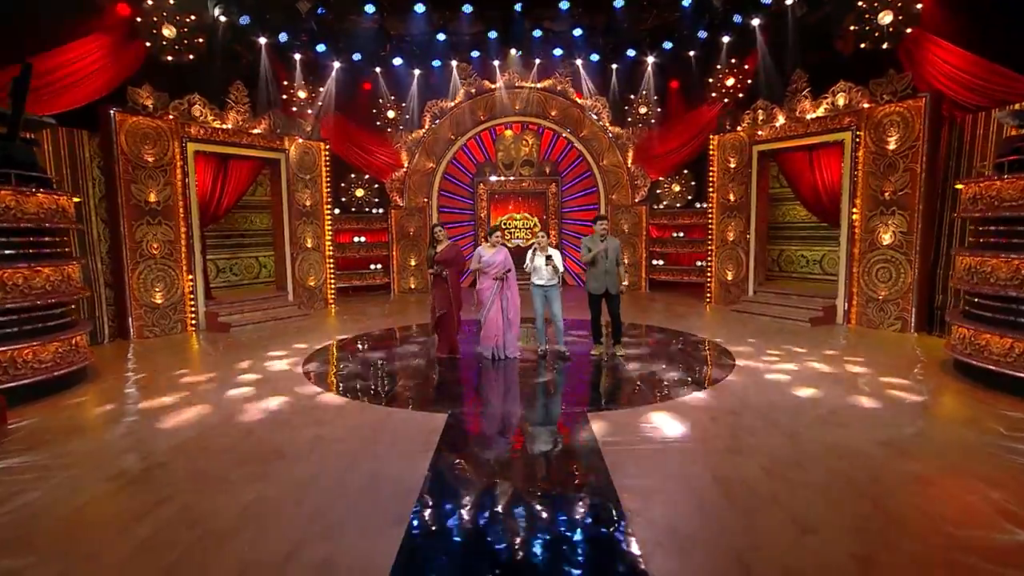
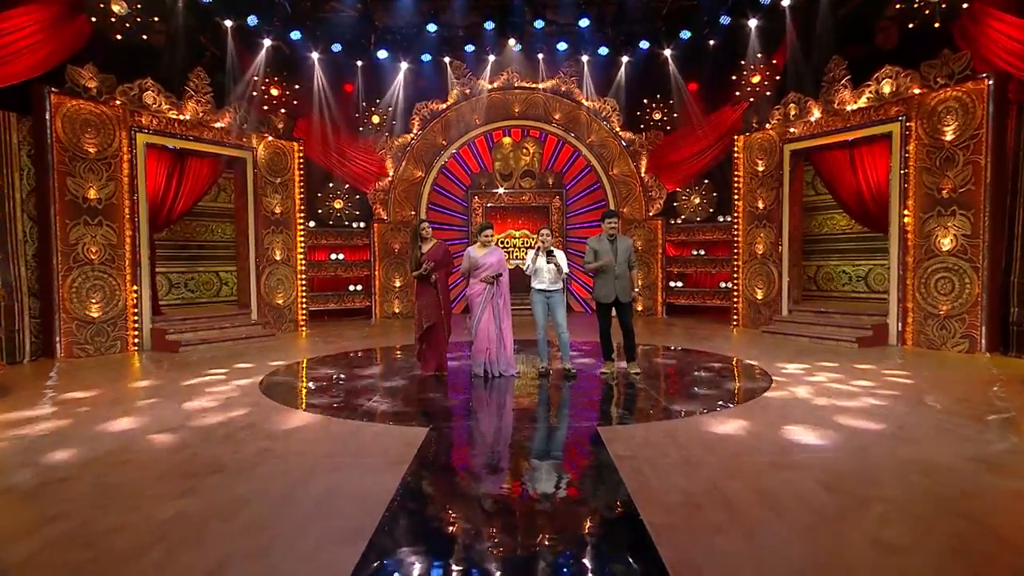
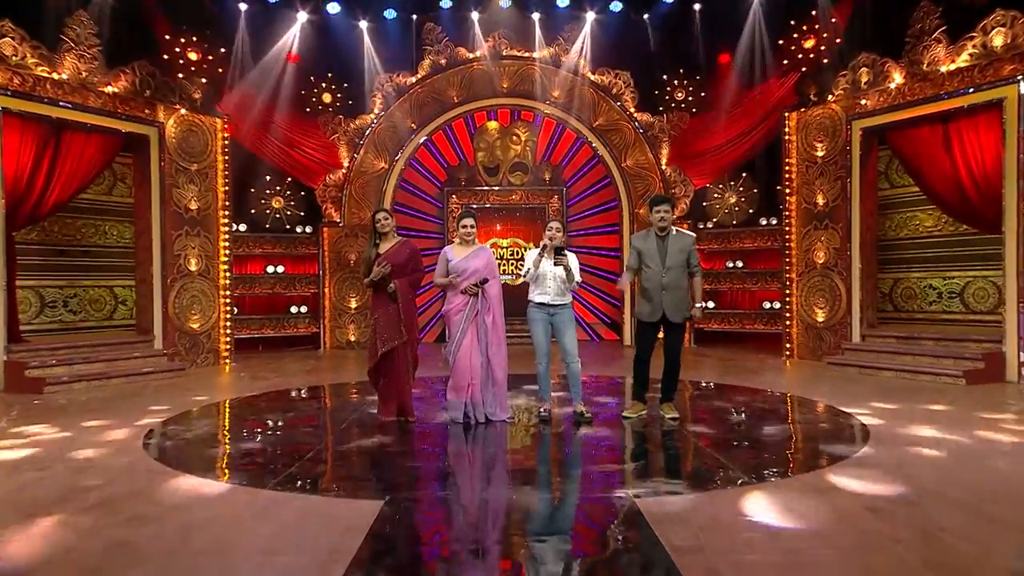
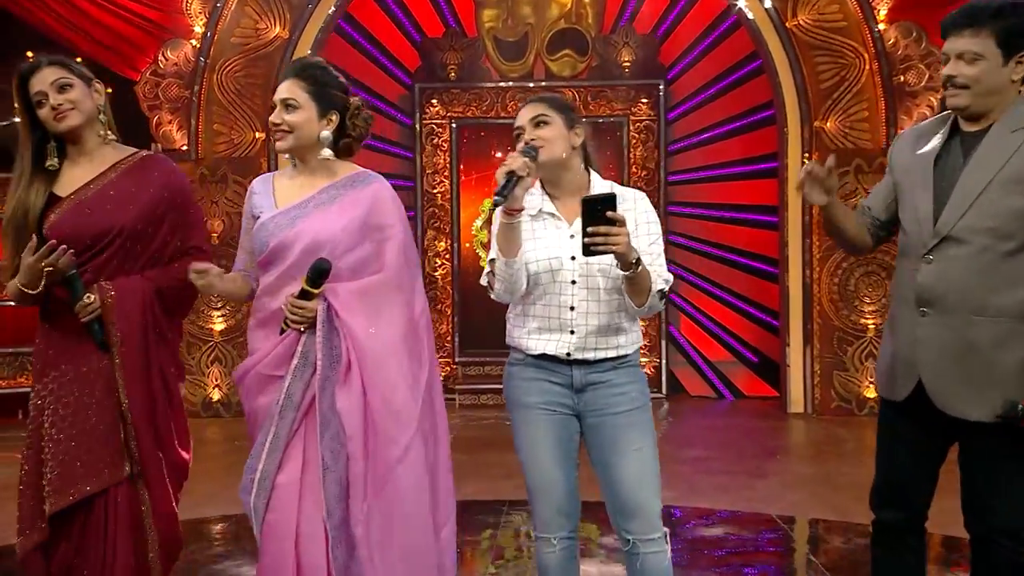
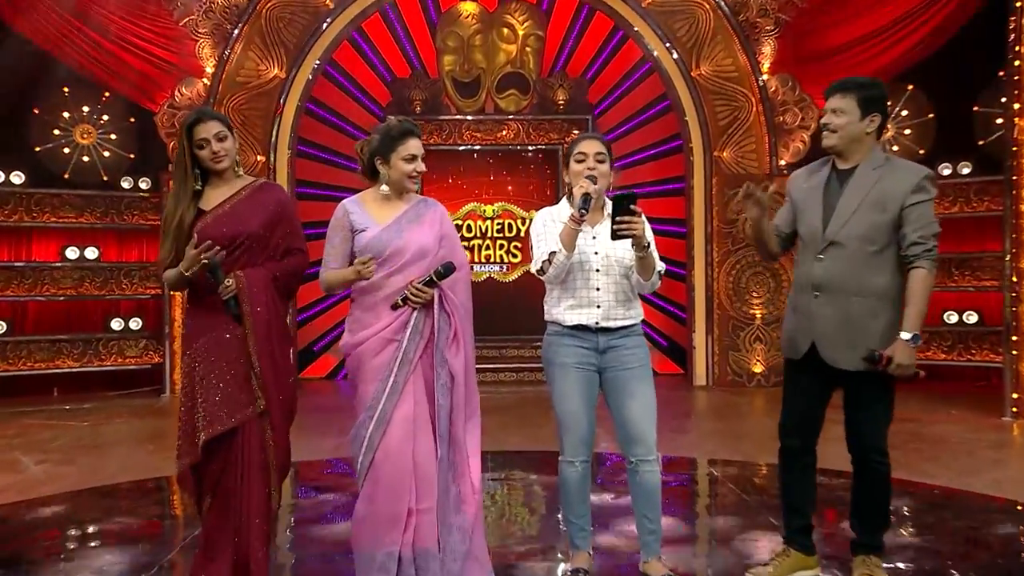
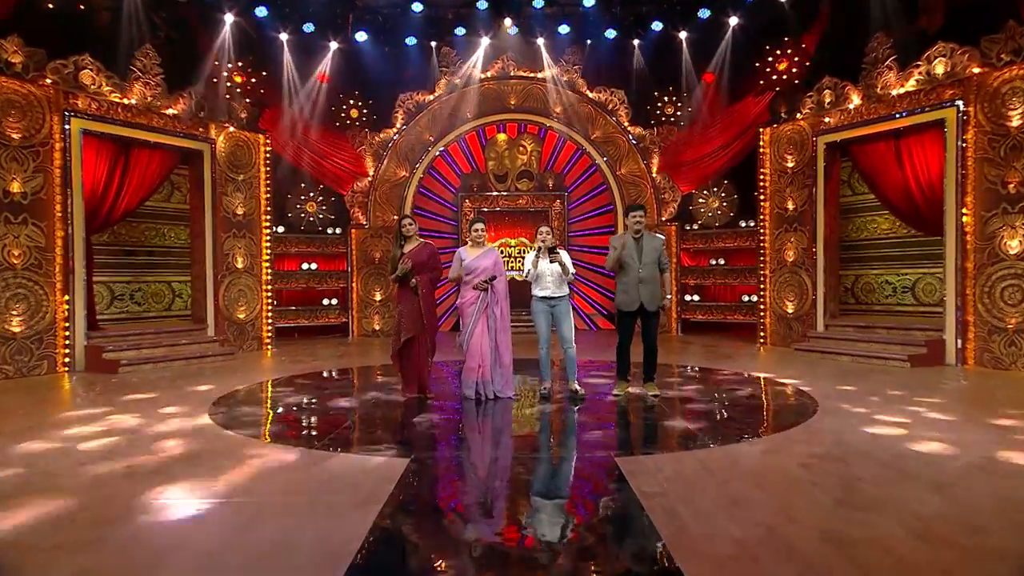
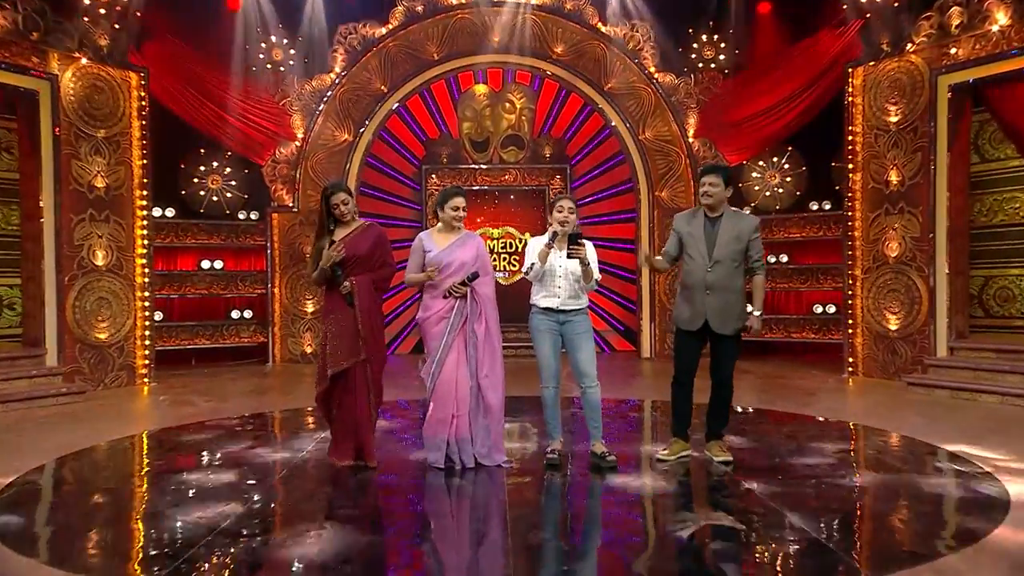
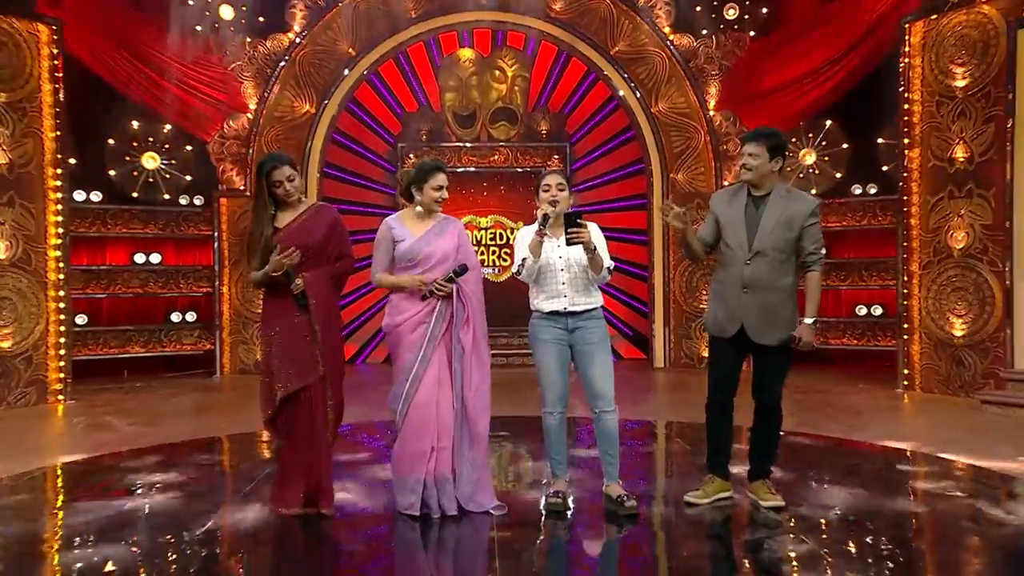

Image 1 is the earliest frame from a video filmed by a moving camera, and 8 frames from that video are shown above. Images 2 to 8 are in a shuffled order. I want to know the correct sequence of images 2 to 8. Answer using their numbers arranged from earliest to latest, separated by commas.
2, 6, 3, 7, 8, 5, 4
